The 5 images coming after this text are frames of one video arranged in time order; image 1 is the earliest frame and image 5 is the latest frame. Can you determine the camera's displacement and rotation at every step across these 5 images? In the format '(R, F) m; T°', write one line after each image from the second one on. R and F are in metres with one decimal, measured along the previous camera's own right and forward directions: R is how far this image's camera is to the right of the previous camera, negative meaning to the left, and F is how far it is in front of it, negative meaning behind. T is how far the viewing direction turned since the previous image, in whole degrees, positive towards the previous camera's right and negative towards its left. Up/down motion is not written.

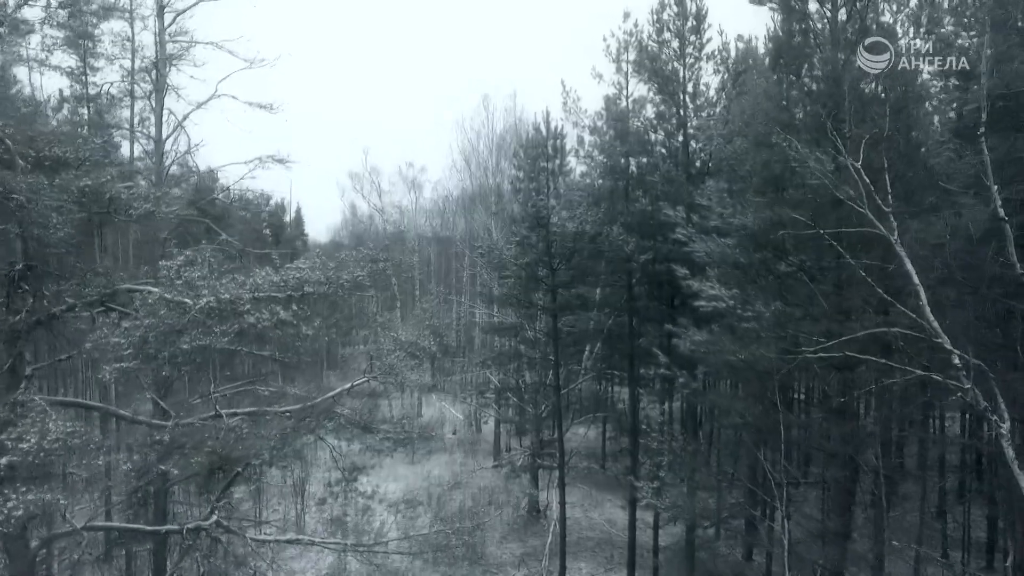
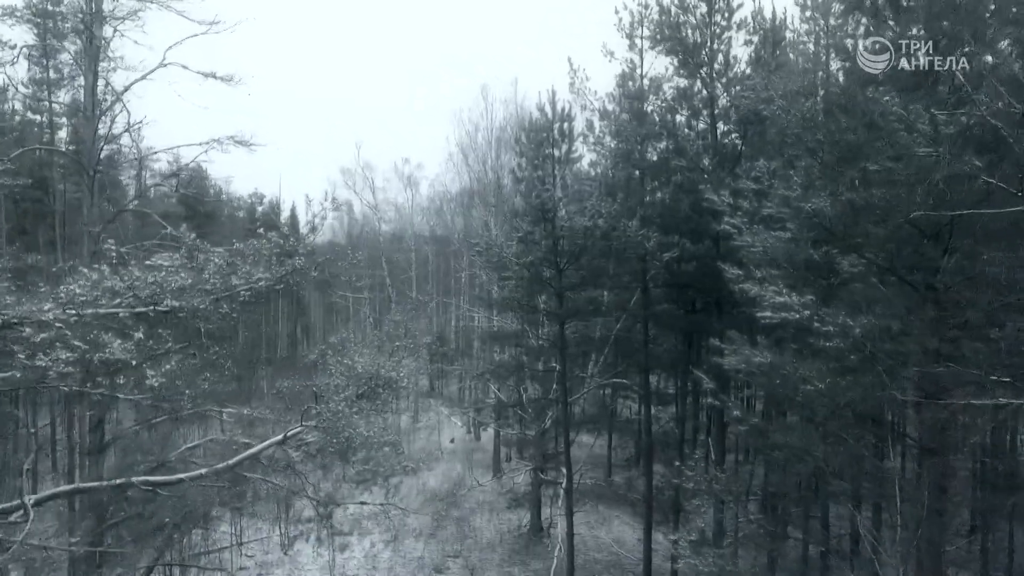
(0.0, +1.7) m; 0°
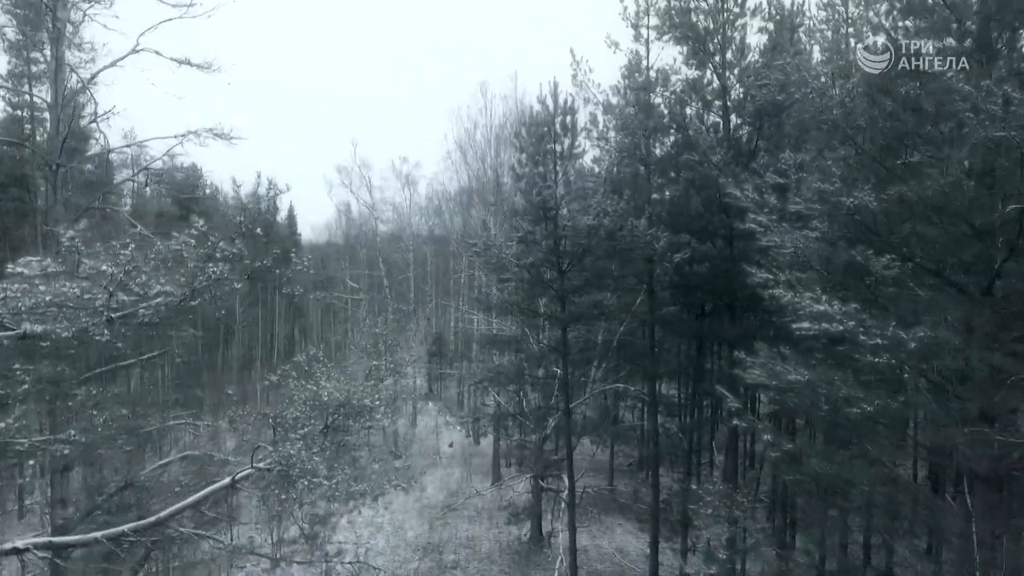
(0.0, +0.7) m; 0°
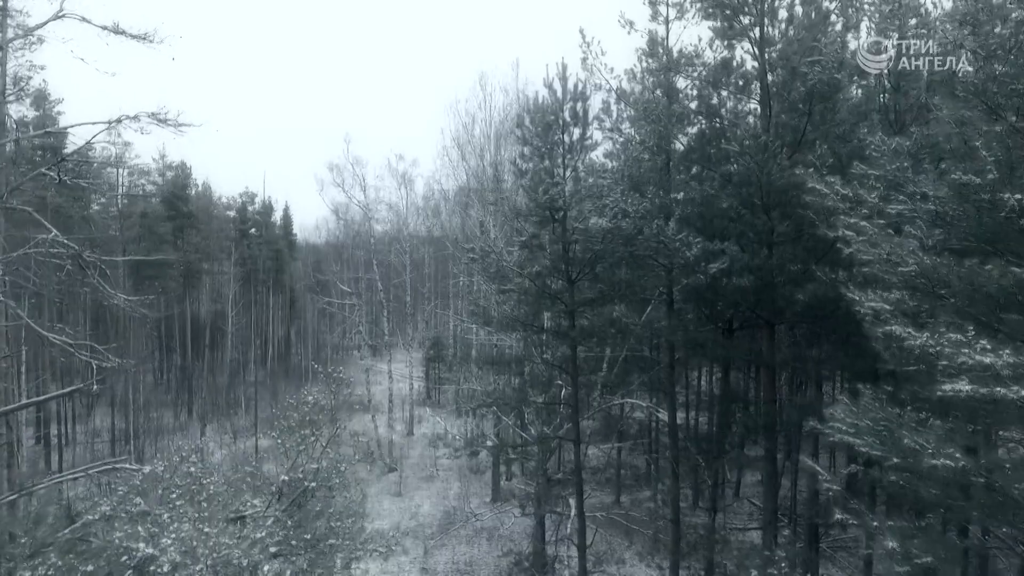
(0.0, +1.6) m; 0°
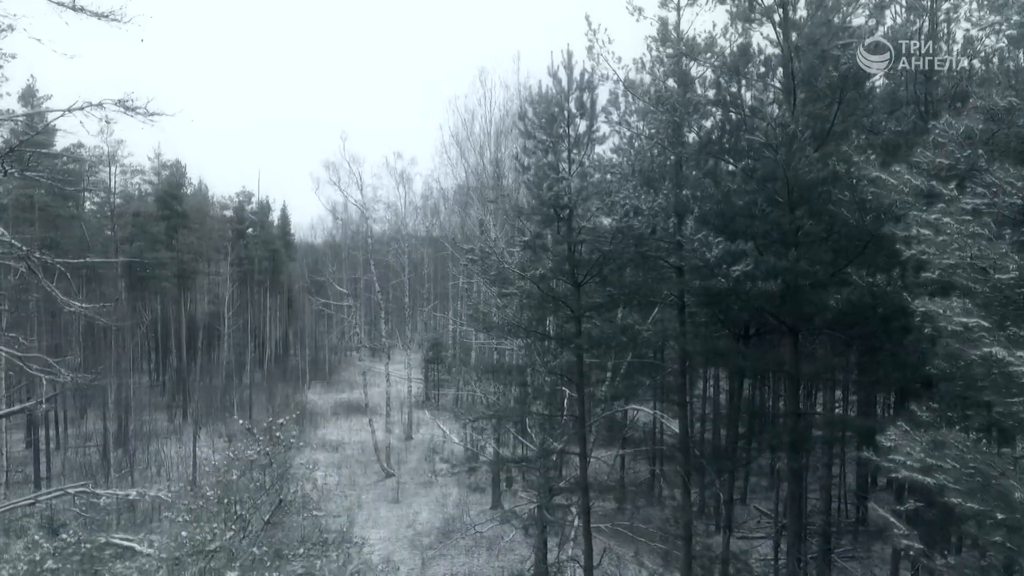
(0.0, +0.7) m; 0°
